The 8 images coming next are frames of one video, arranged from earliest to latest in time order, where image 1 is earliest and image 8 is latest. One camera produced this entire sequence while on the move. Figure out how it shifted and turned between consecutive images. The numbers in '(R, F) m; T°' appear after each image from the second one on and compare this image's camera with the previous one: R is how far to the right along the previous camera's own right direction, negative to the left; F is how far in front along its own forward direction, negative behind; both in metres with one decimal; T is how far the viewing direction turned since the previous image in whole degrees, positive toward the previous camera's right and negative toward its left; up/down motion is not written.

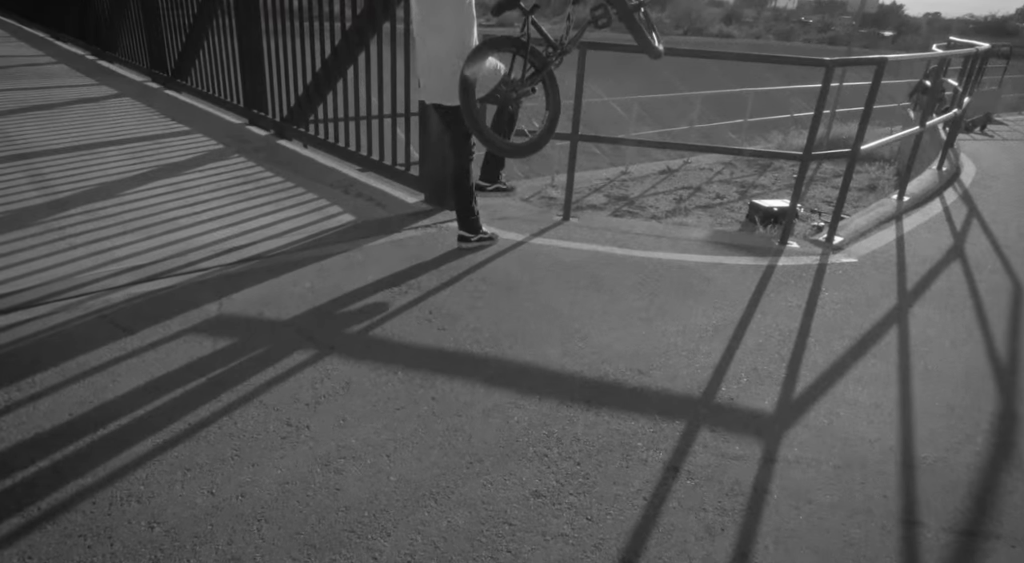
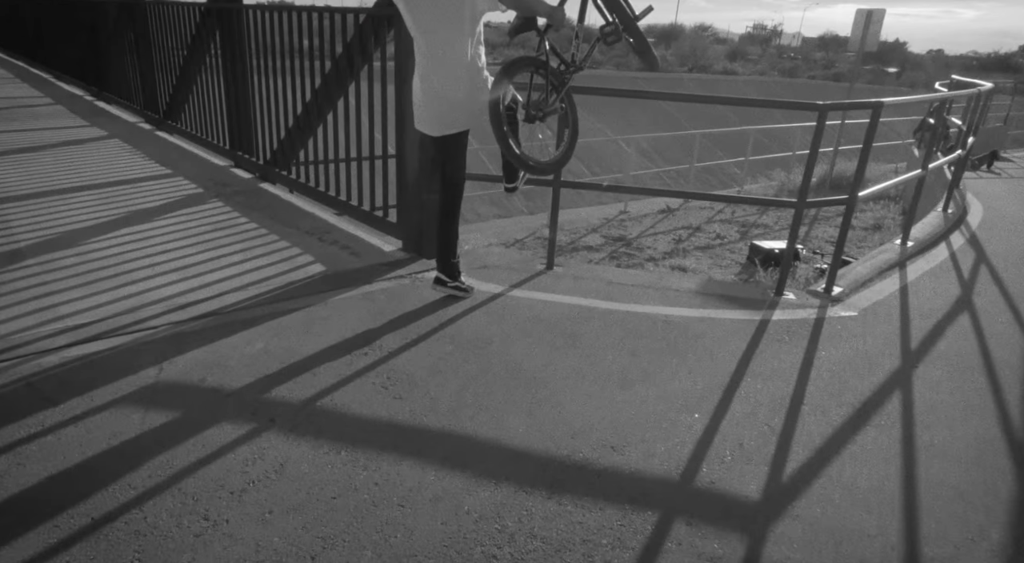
(+0.2, +0.2) m; -1°
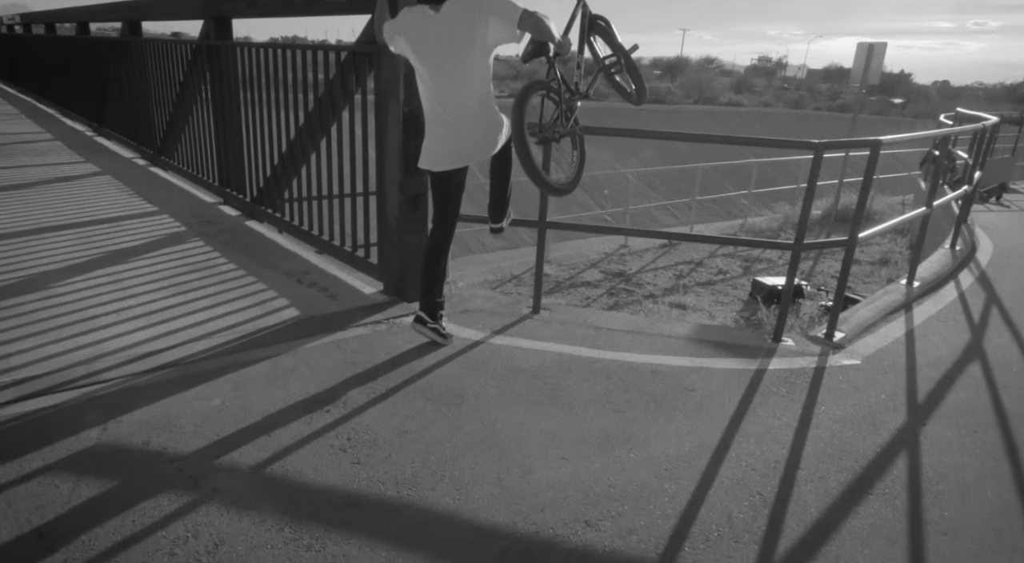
(+0.1, +0.2) m; -1°
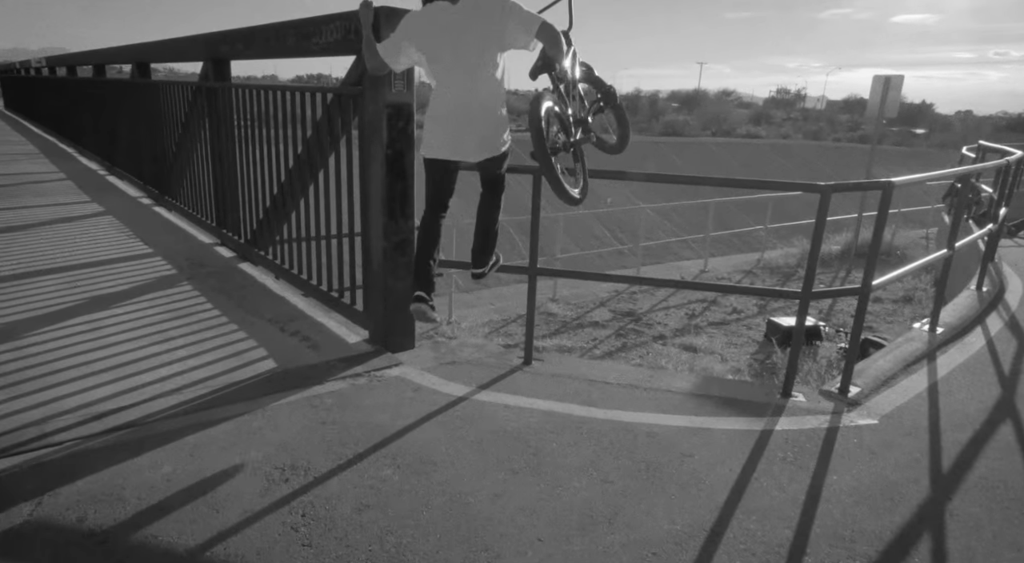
(+0.2, +0.2) m; -2°
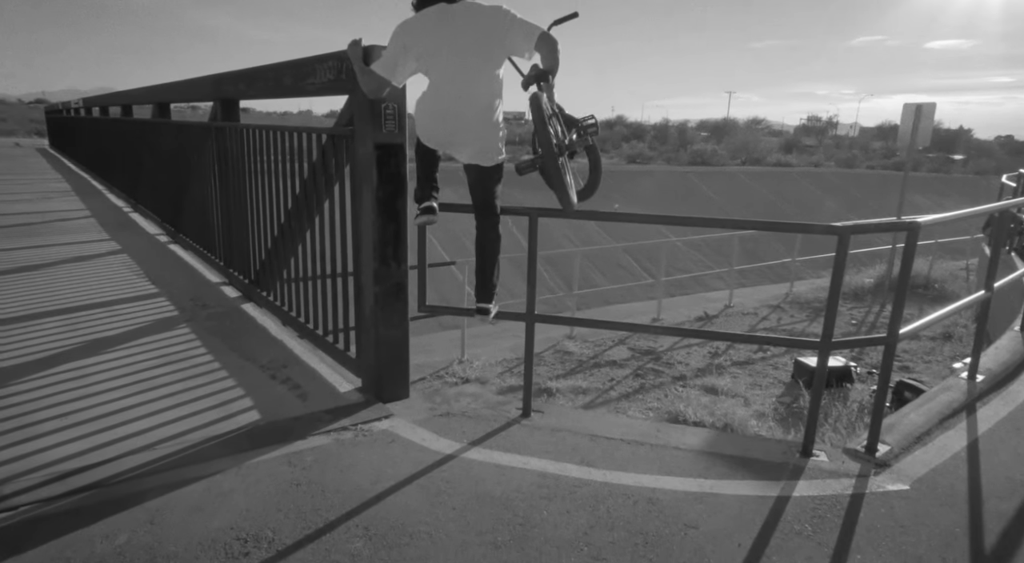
(+0.2, +0.2) m; -3°
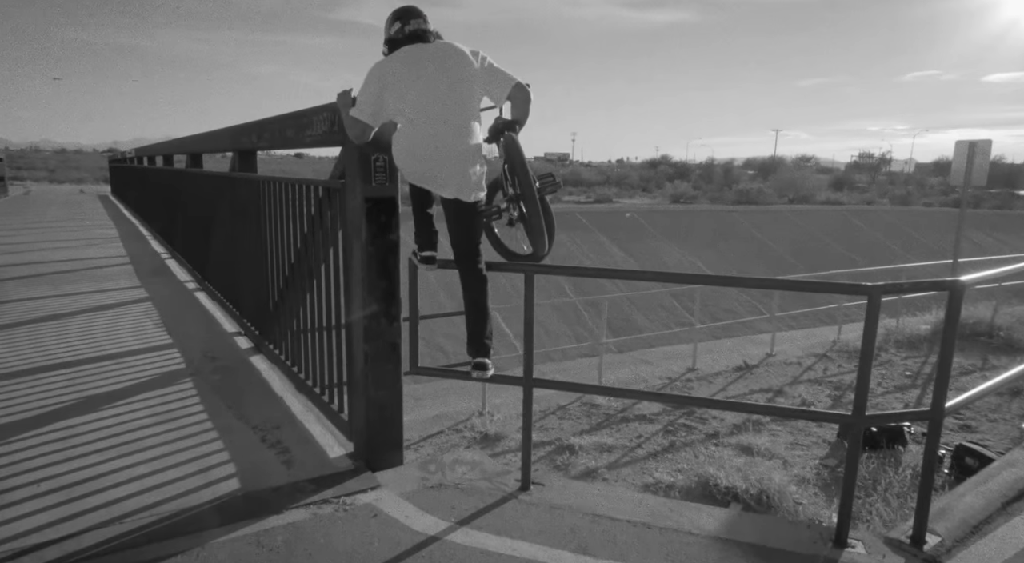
(+0.2, +0.3) m; -4°
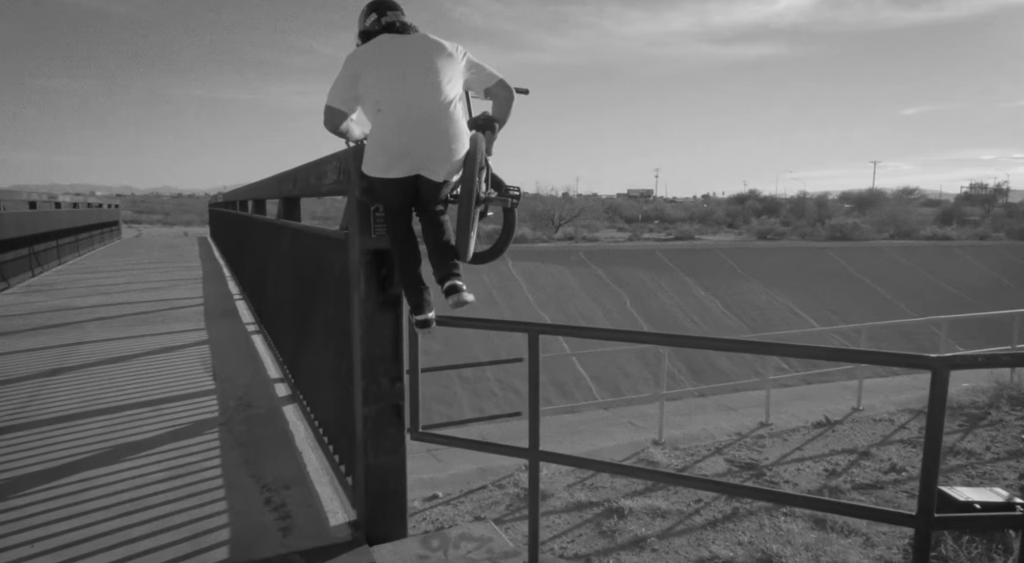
(+0.4, +0.3) m; -7°
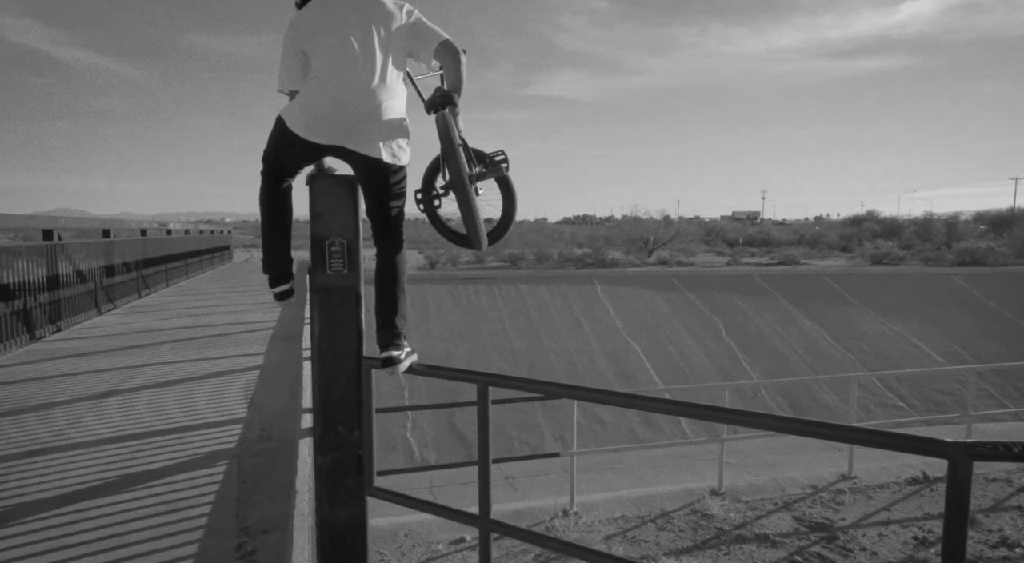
(+0.6, +0.4) m; -9°
